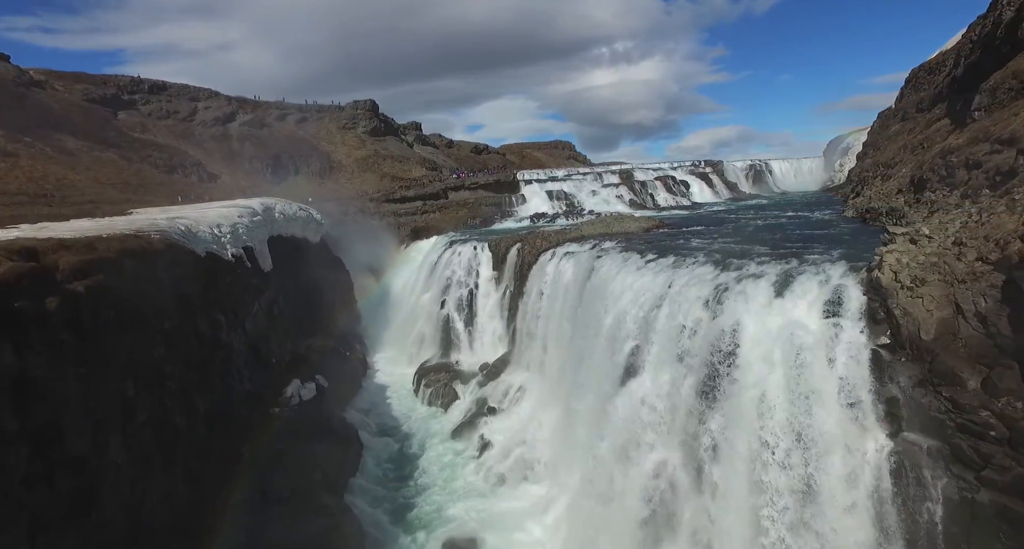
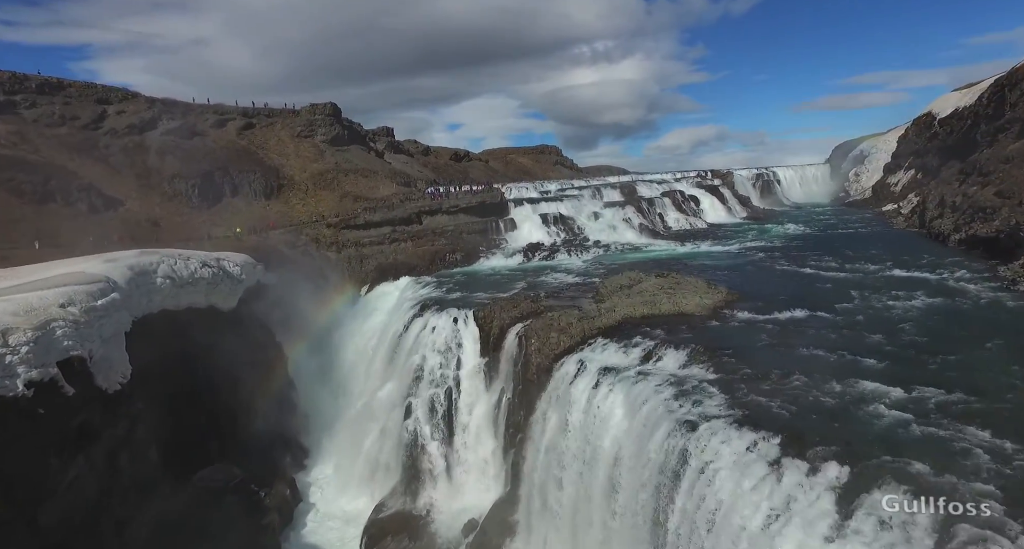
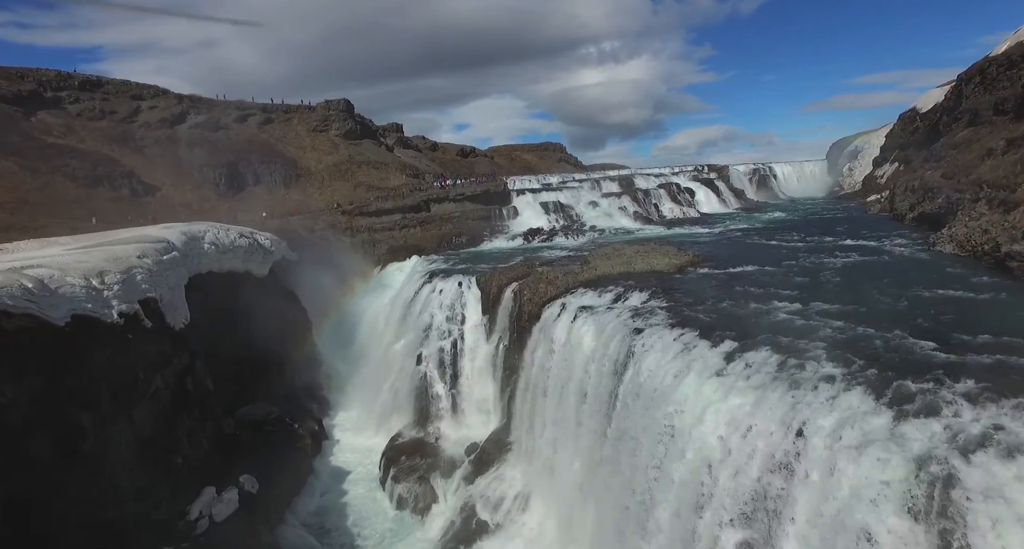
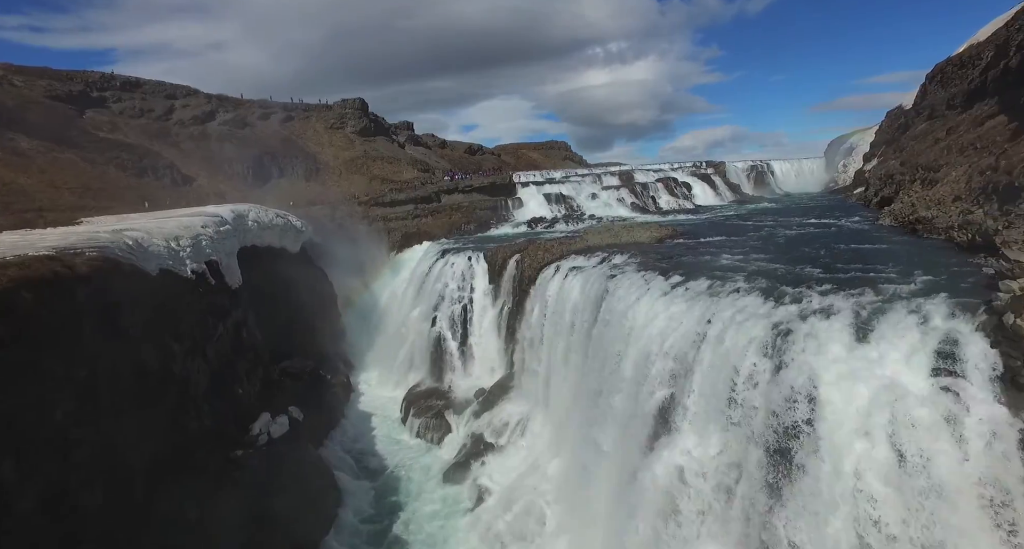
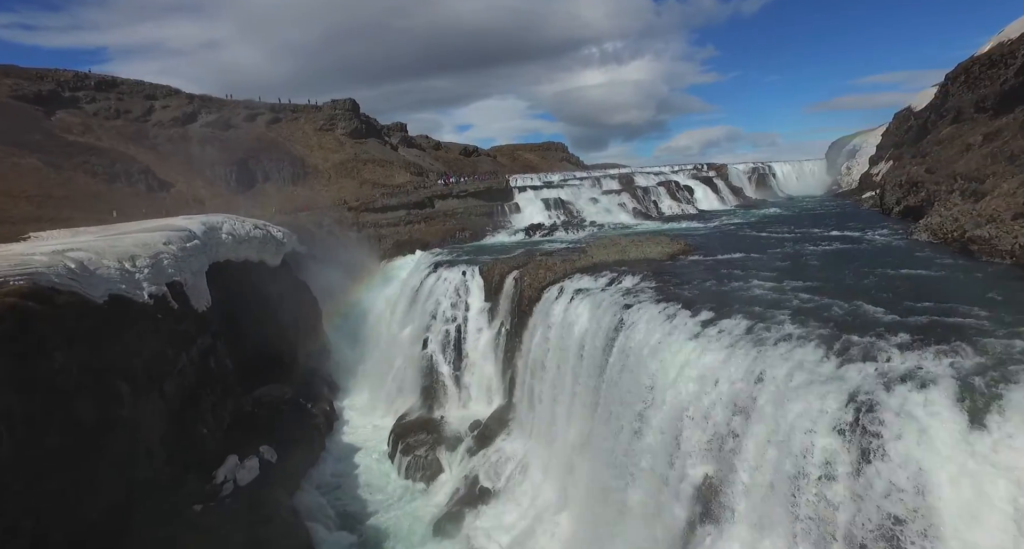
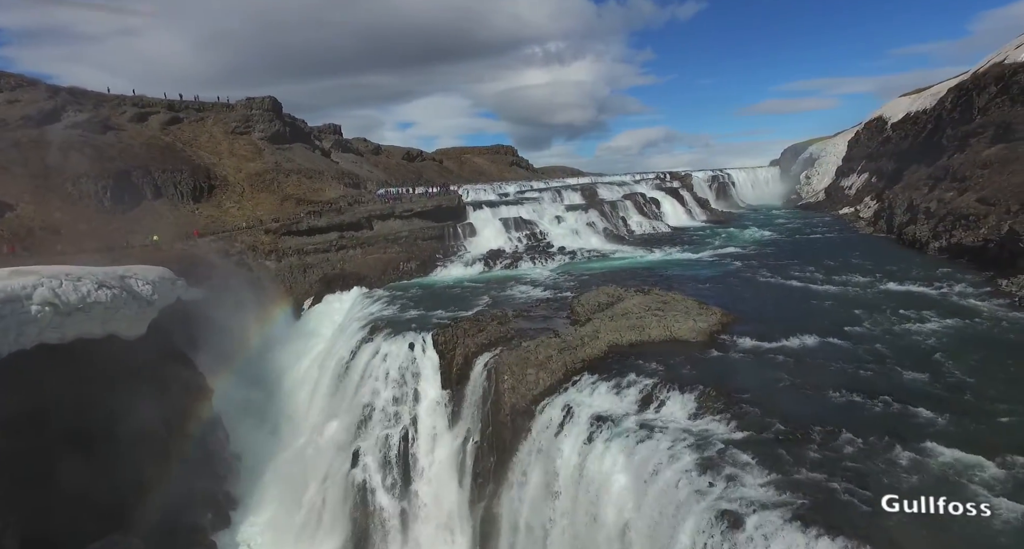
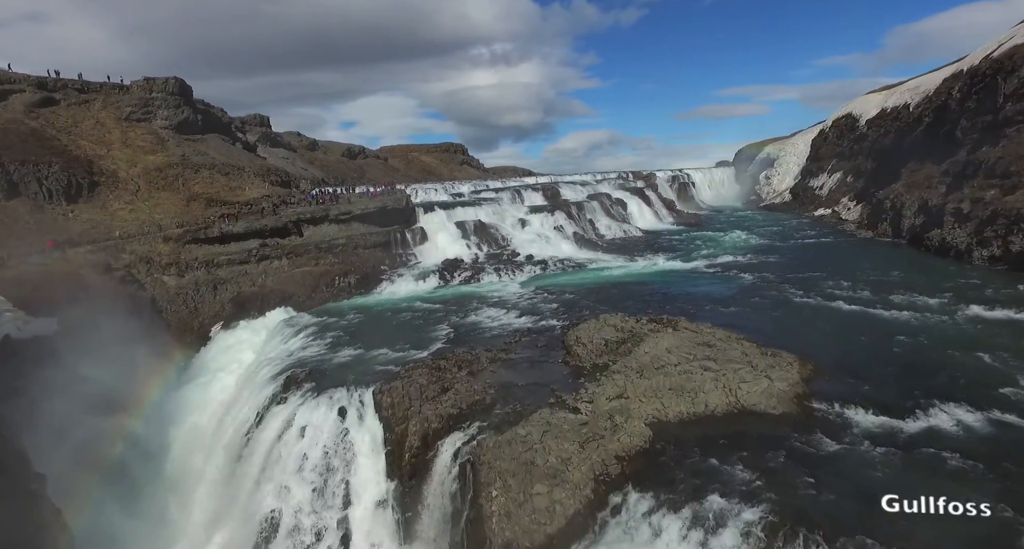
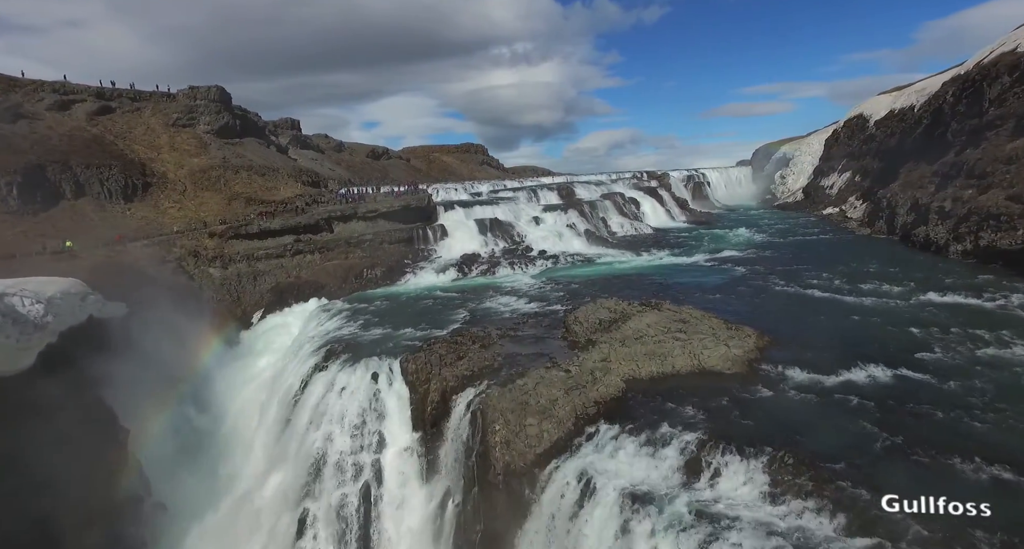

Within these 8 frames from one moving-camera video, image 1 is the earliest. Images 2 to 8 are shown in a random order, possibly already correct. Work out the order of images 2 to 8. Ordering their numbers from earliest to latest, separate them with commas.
4, 5, 3, 2, 6, 8, 7
